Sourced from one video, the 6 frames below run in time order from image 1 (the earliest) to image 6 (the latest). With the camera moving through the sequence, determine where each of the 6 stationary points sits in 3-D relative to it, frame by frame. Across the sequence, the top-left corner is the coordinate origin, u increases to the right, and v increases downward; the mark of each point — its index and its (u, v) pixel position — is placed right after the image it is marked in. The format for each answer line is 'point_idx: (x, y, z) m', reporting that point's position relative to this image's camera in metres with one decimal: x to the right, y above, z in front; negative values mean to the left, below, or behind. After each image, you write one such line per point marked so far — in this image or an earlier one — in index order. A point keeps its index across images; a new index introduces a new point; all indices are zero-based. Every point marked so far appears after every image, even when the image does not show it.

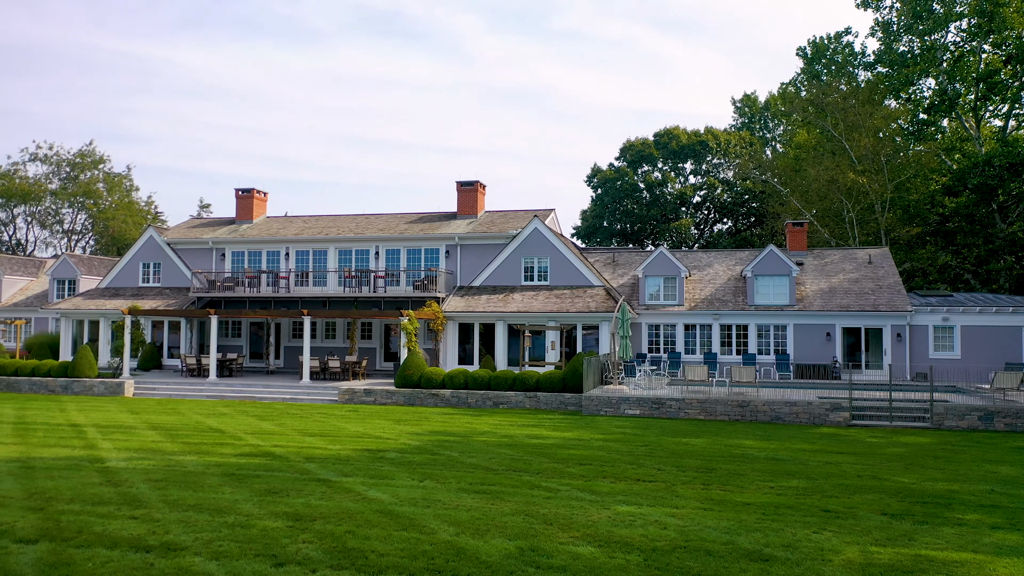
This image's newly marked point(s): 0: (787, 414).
0: (+6.7, -3.1, +18.5) m
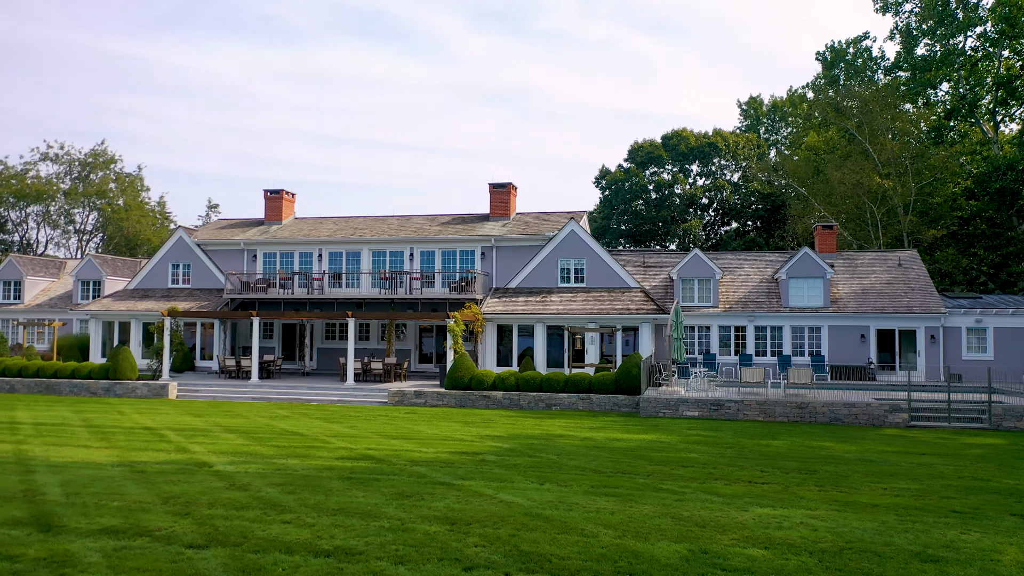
0: (+8.2, -3.1, +18.7) m
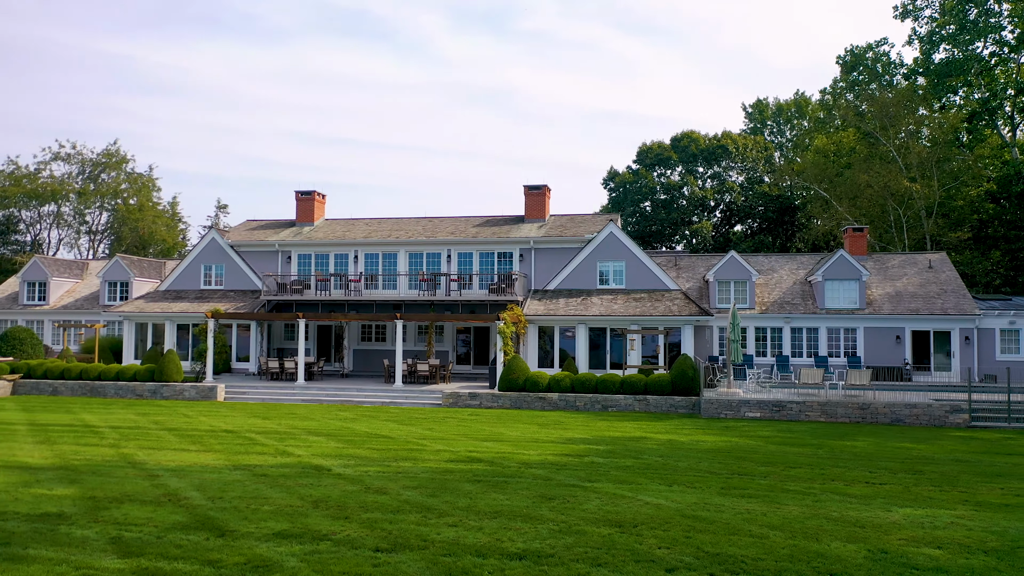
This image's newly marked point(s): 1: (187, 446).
0: (+9.9, -3.2, +18.9) m
1: (-5.9, -2.9, +13.7) m
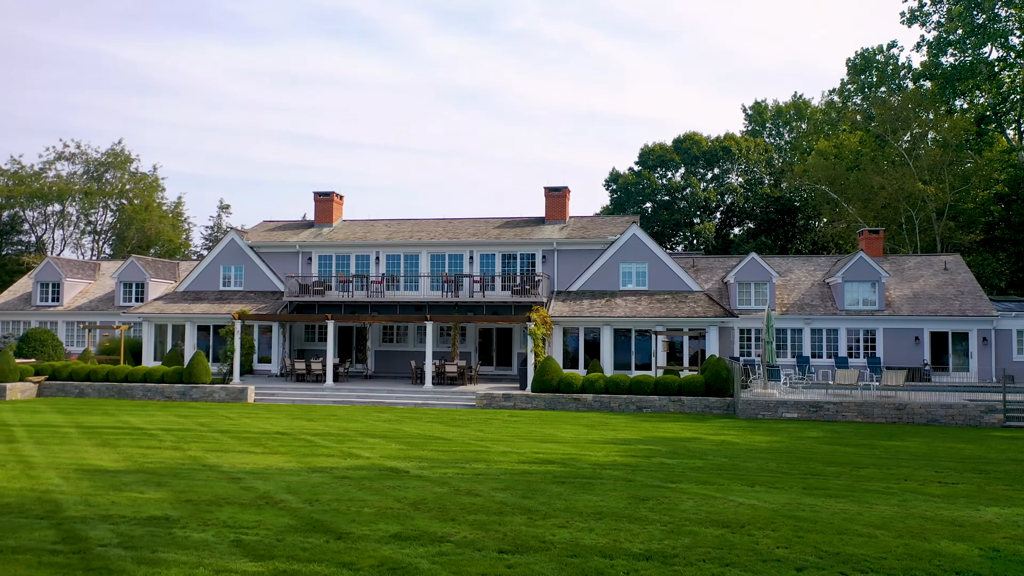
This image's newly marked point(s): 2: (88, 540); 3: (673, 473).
0: (+10.9, -3.2, +19.1) m
1: (-4.8, -2.9, +13.7) m
2: (-4.2, -2.5, +7.7) m
3: (+2.5, -2.8, +11.5) m
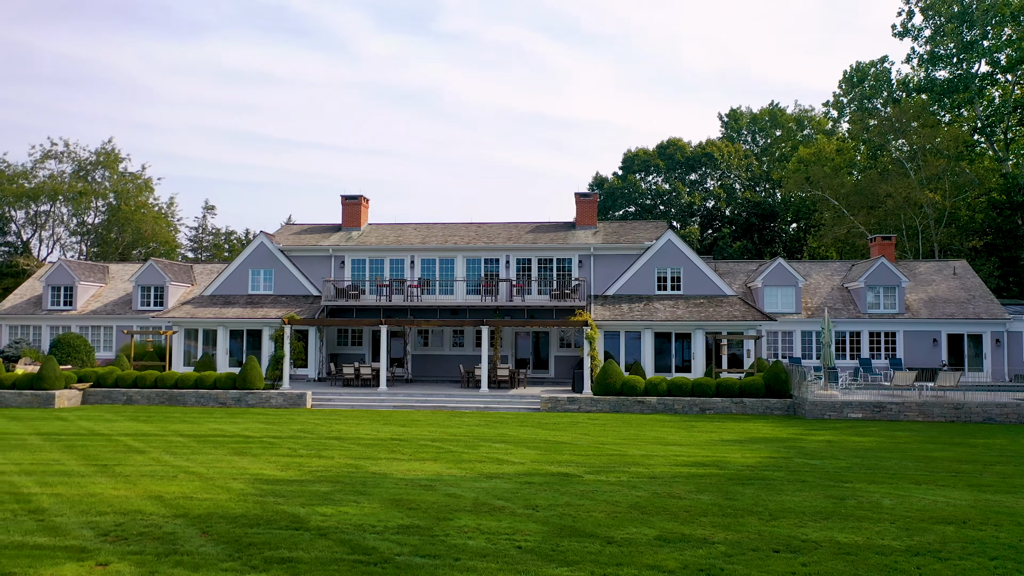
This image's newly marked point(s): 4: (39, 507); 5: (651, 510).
0: (+12.9, -3.4, +20.2) m
1: (-2.3, -3.0, +13.7) m
2: (-1.3, -2.7, +7.7) m
3: (+5.1, -2.9, +12.0) m
4: (-5.7, -2.6, +9.1) m
5: (+1.7, -2.8, +9.5) m
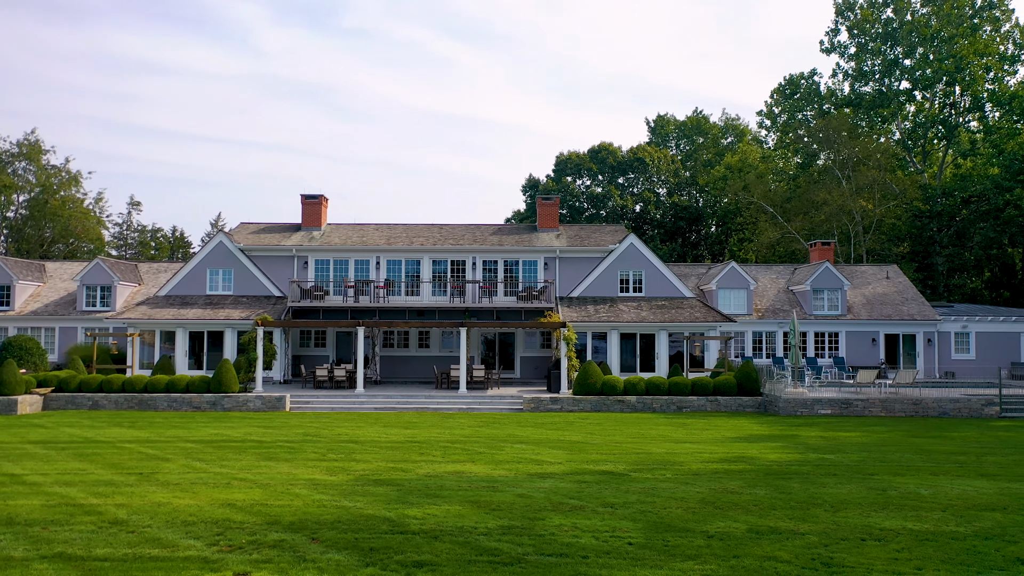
0: (+12.6, -3.5, +21.9) m
1: (-1.7, -3.1, +13.7) m
2: (-0.1, -2.7, +7.8) m
3: (+5.8, -3.0, +12.9) m
4: (-4.6, -2.7, +8.7) m
5: (+2.7, -2.9, +10.0) m
